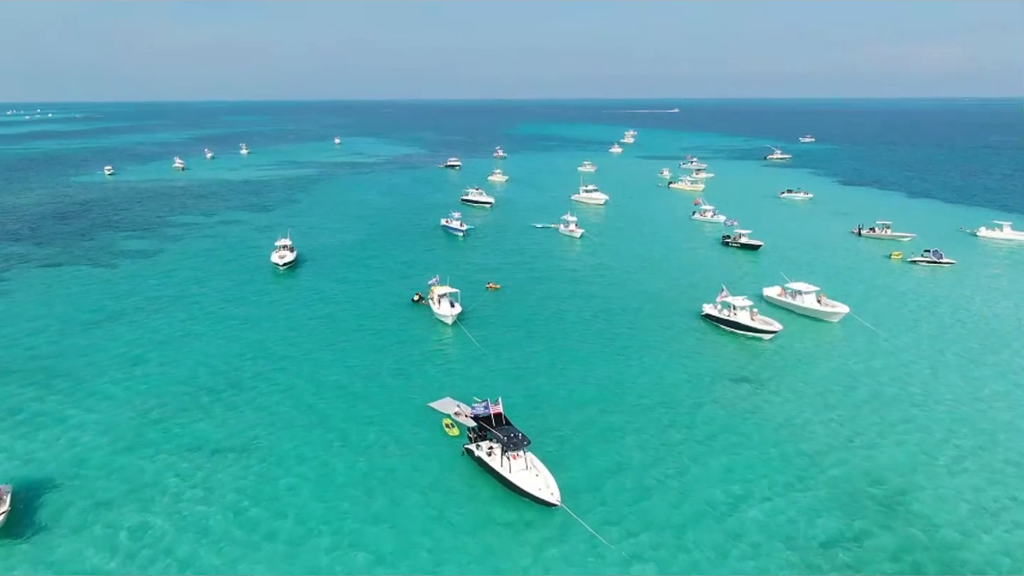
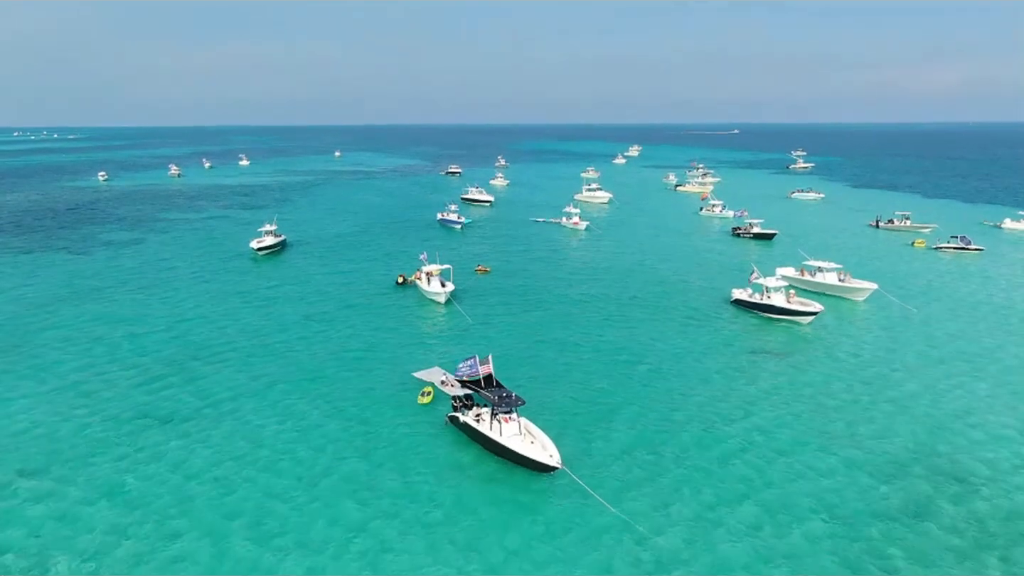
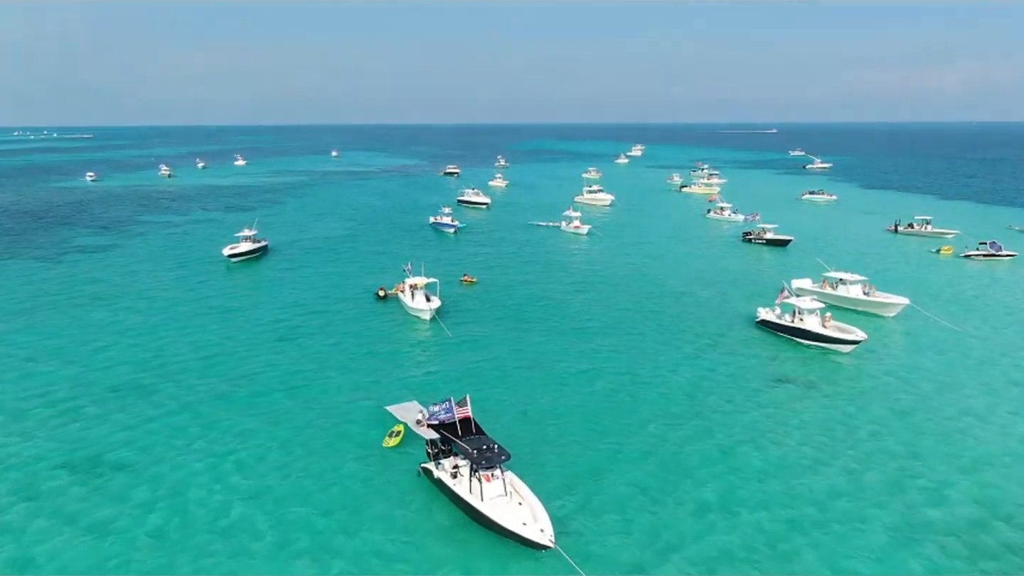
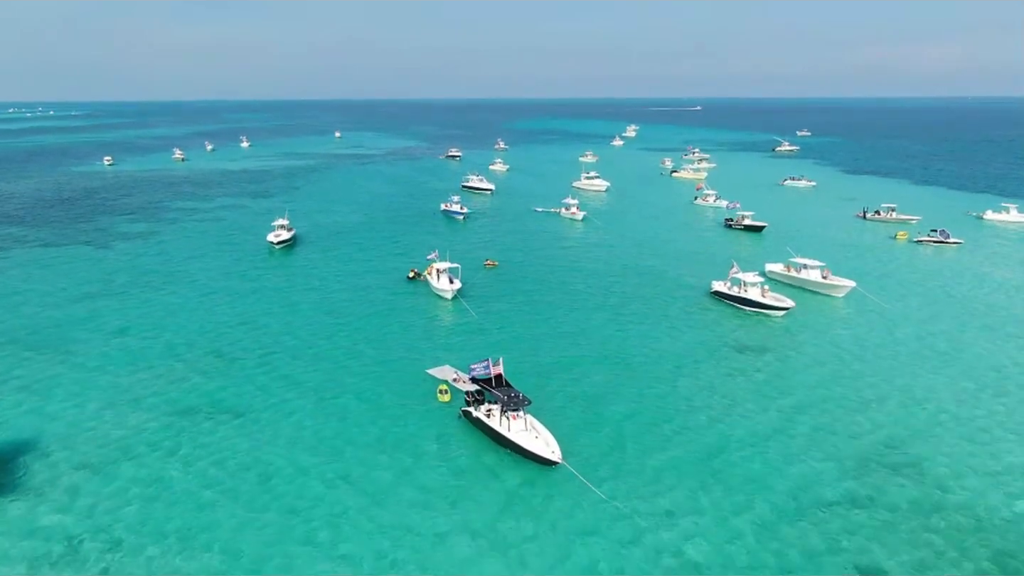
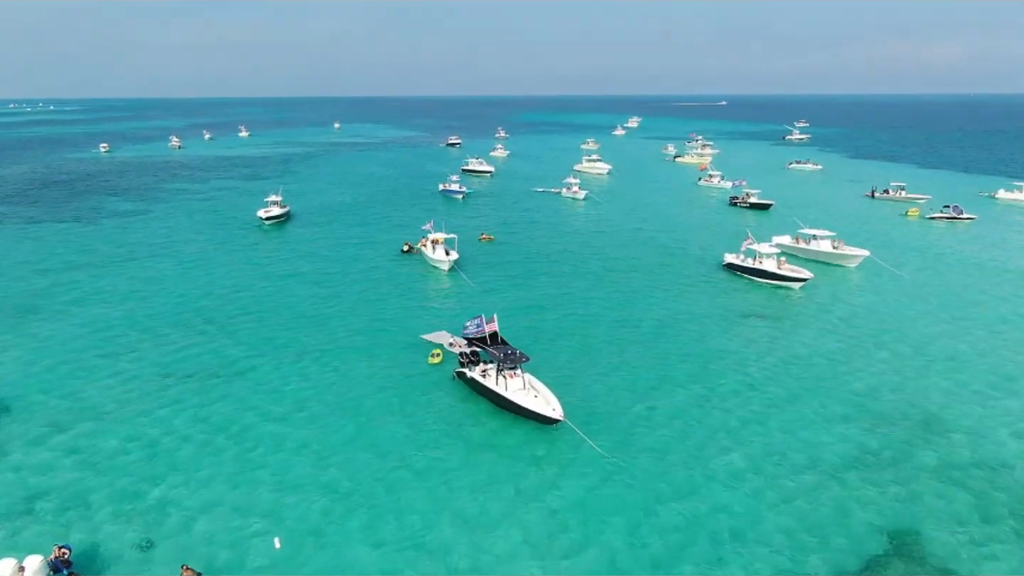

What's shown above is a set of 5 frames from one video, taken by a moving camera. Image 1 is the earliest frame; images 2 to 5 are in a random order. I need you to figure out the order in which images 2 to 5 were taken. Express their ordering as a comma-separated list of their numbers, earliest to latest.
4, 5, 2, 3
